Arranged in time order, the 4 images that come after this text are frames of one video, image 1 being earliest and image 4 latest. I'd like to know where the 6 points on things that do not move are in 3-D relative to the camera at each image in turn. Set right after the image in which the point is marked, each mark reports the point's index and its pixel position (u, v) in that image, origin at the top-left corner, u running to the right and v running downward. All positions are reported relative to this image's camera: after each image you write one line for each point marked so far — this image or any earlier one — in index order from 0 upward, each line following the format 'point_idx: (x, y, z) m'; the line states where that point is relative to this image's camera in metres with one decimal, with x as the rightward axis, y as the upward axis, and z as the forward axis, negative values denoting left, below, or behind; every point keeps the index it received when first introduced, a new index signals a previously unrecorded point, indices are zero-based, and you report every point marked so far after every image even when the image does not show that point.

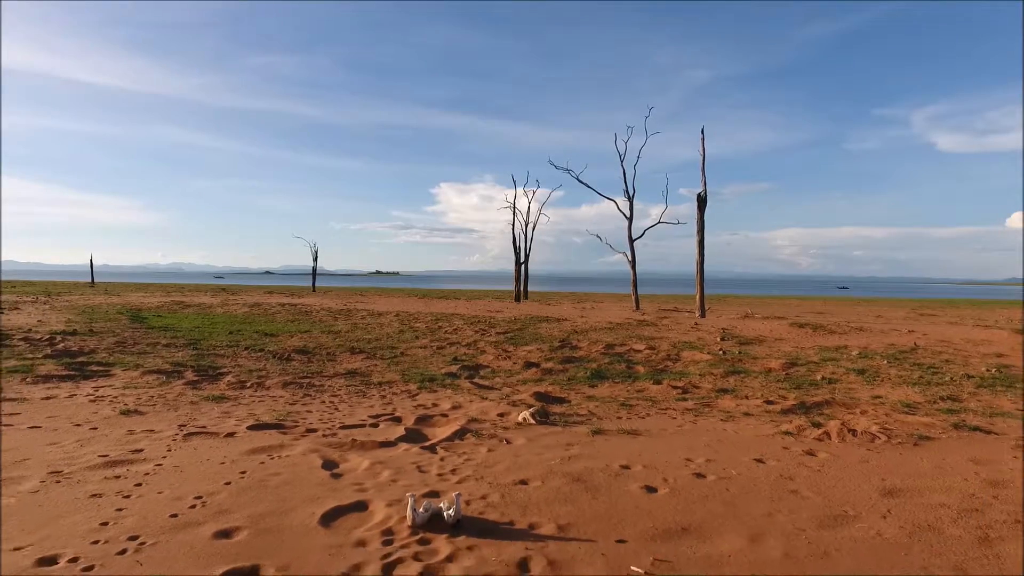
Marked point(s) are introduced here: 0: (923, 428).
0: (+5.3, -1.8, +6.8) m
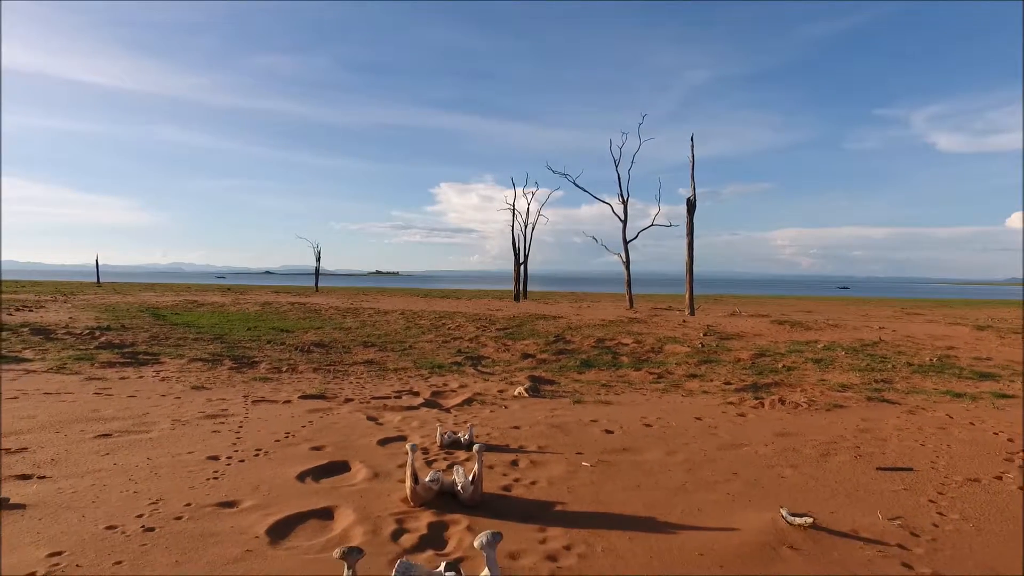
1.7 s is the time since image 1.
0: (+5.2, -1.8, +8.4) m
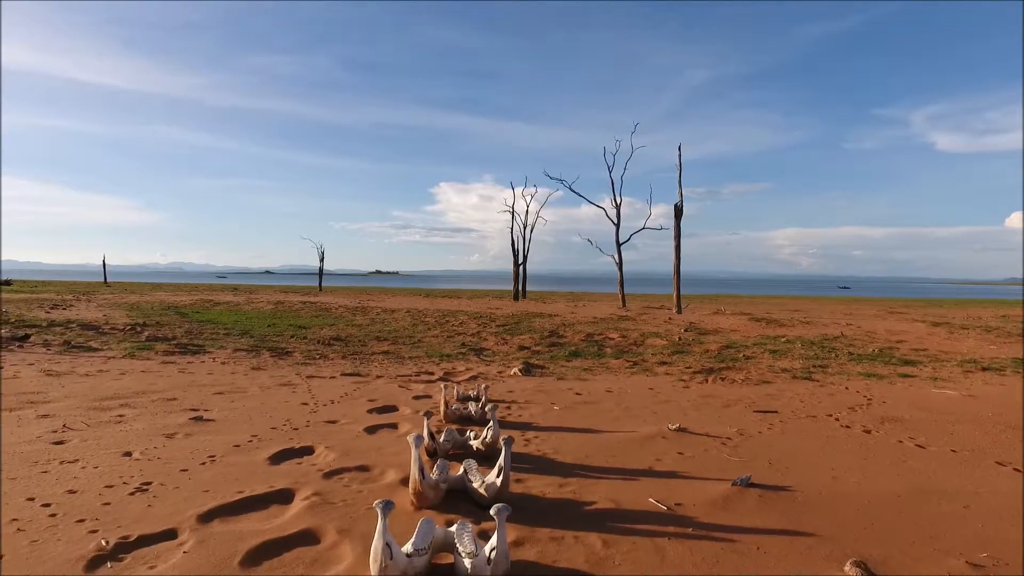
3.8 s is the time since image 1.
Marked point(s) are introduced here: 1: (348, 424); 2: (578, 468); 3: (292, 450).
0: (+5.1, -1.8, +10.5) m
1: (-1.6, -1.3, +5.2) m
2: (+0.5, -1.3, +3.7) m
3: (-1.7, -1.2, +4.1) m
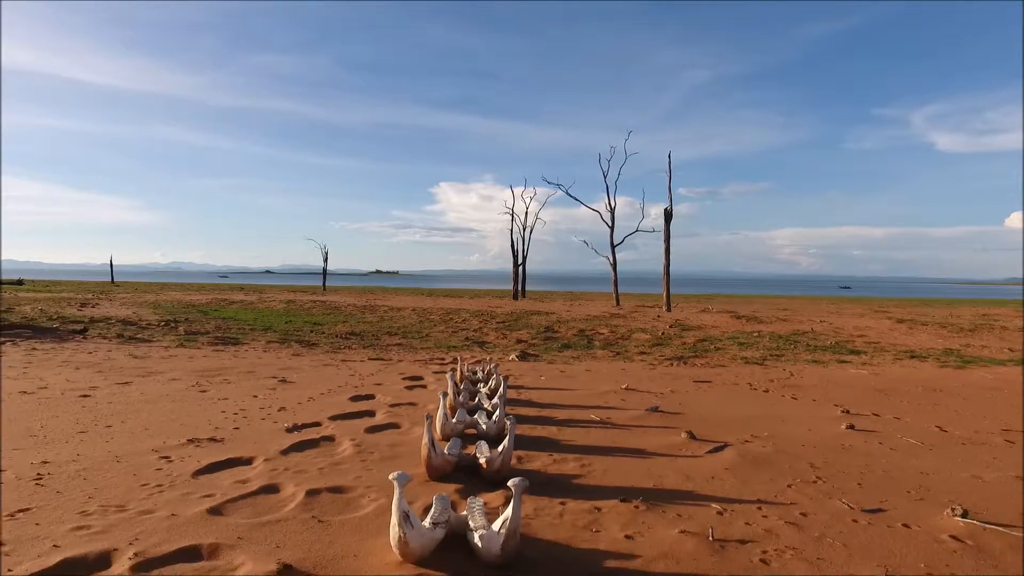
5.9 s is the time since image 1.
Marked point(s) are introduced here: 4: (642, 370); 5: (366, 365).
0: (+5.1, -1.8, +12.5) m
1: (-1.6, -1.3, +7.2) m
2: (+0.4, -1.3, +5.7) m
3: (-1.7, -1.2, +6.1) m
4: (+2.6, -1.6, +10.6) m
5: (-2.9, -1.5, +10.5) m
